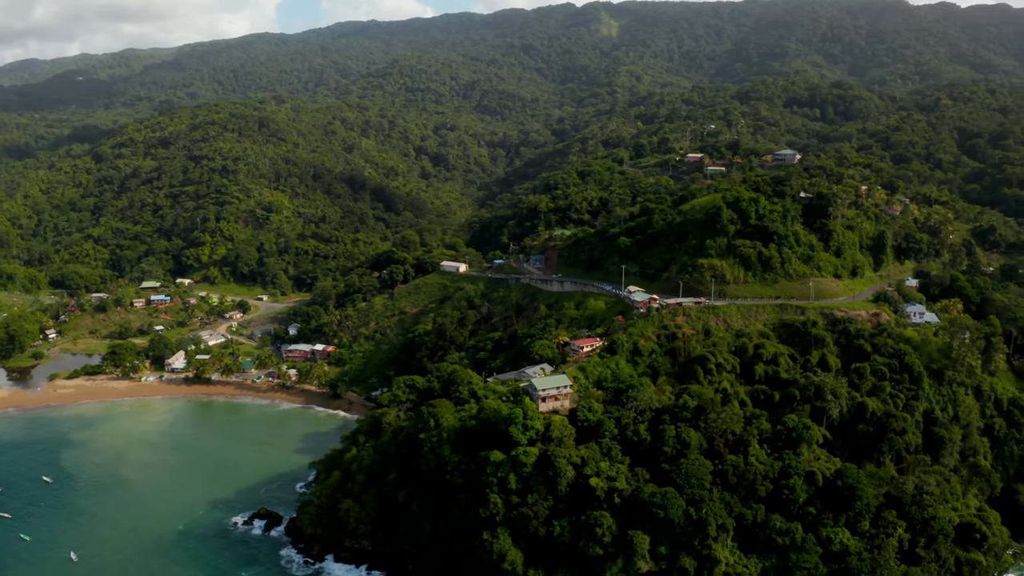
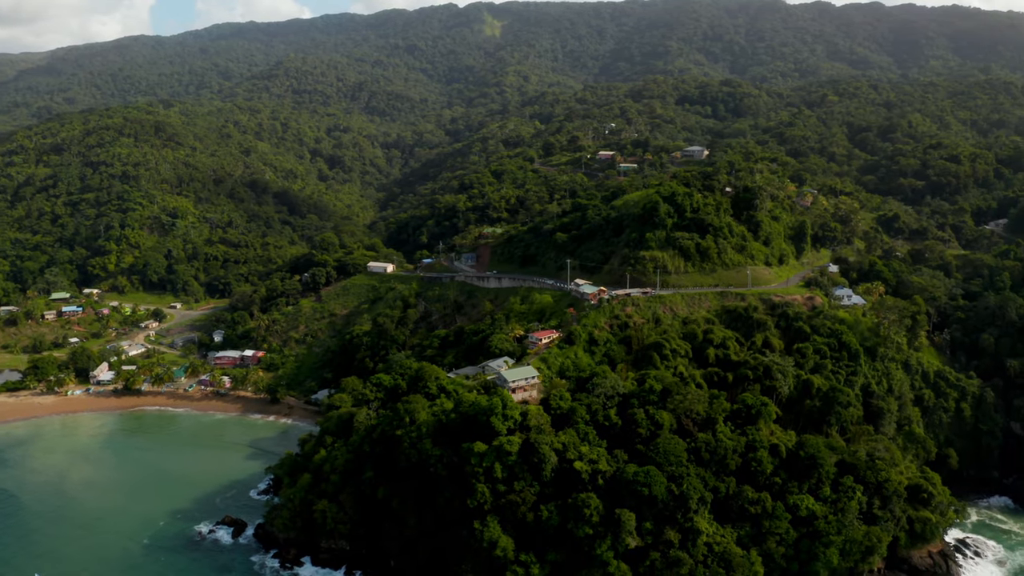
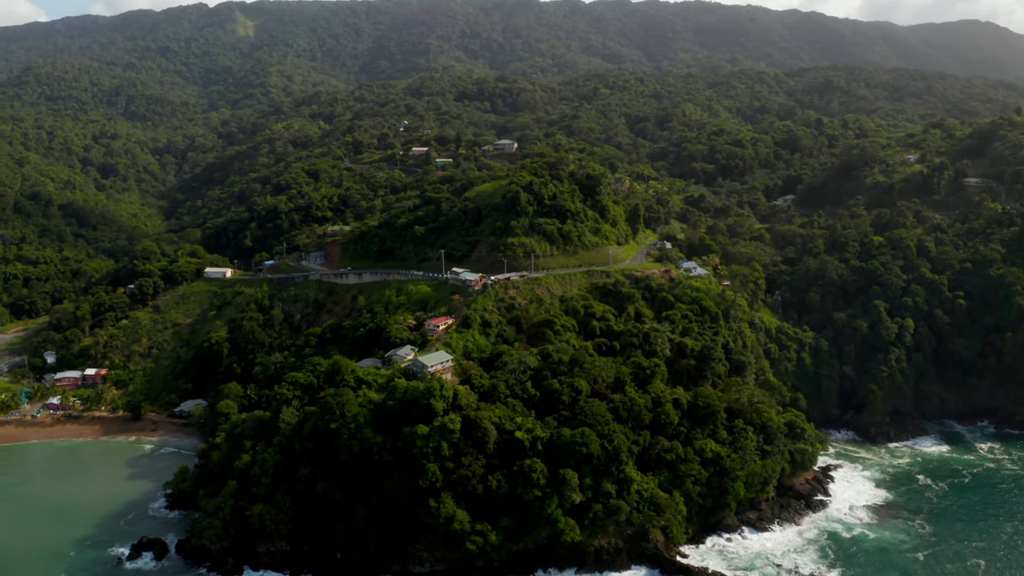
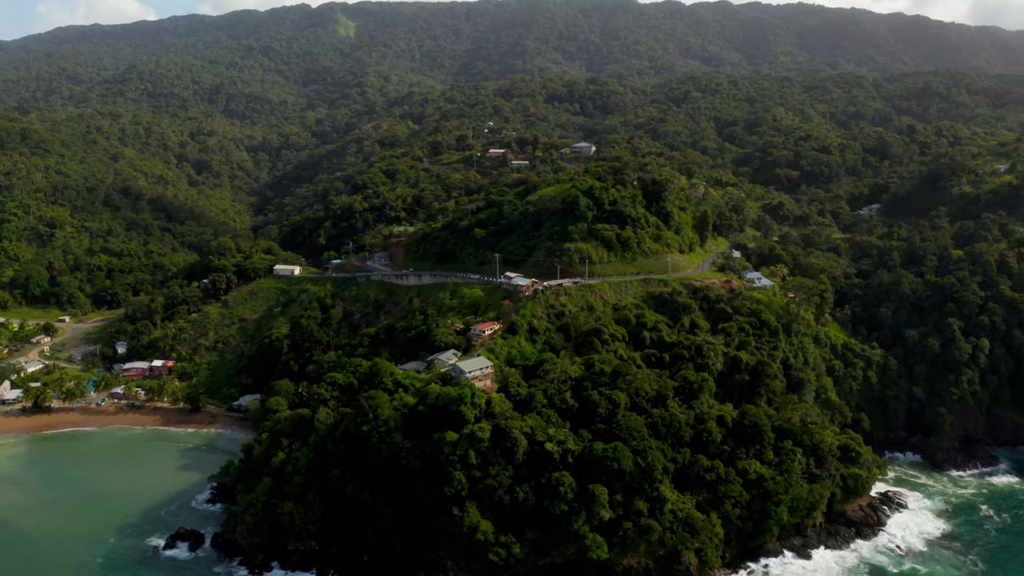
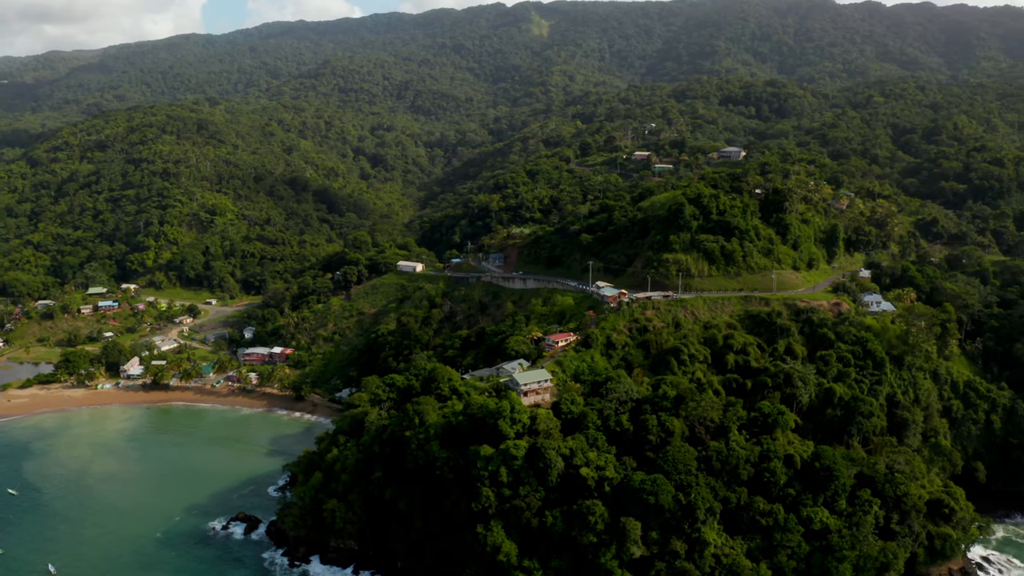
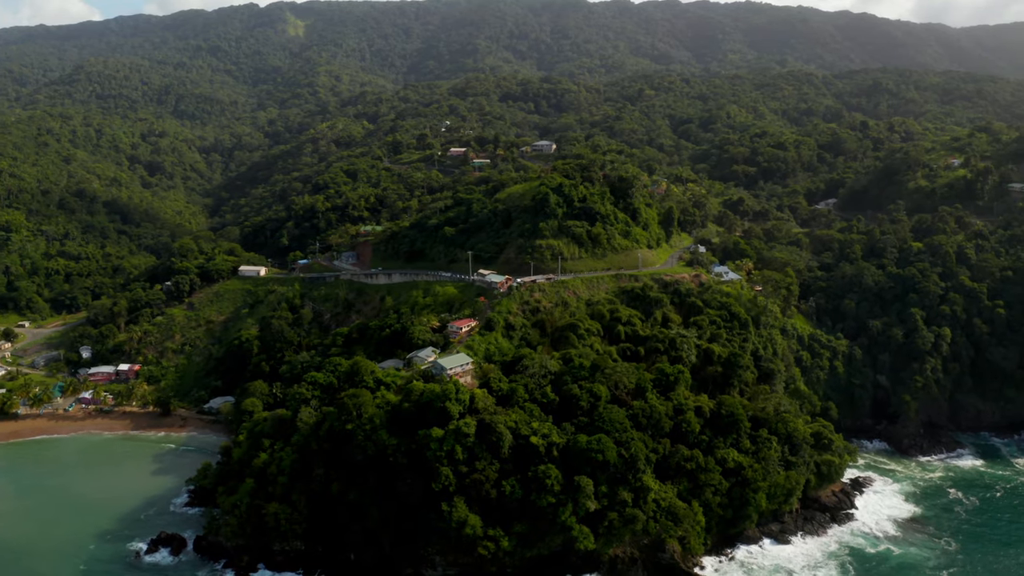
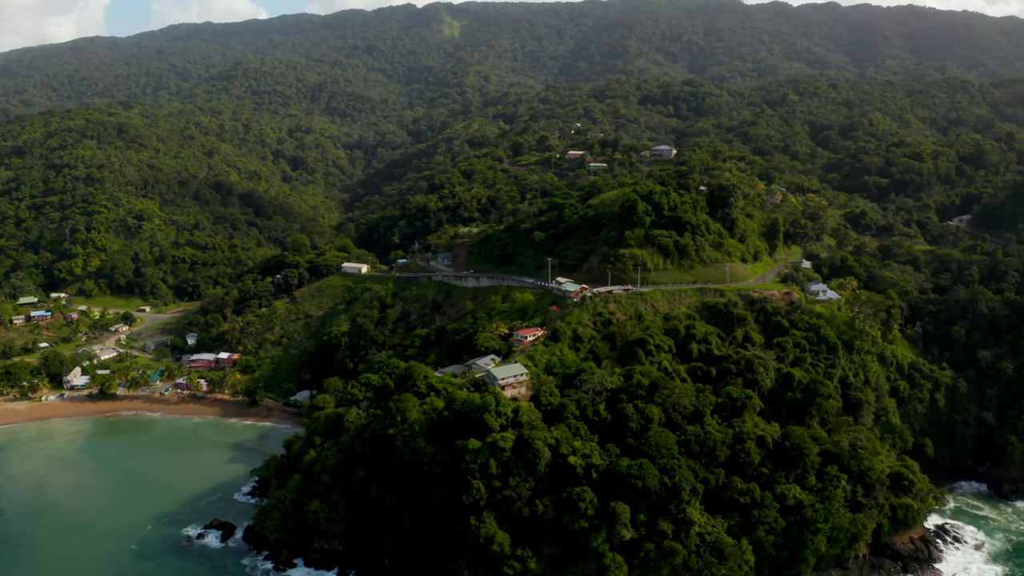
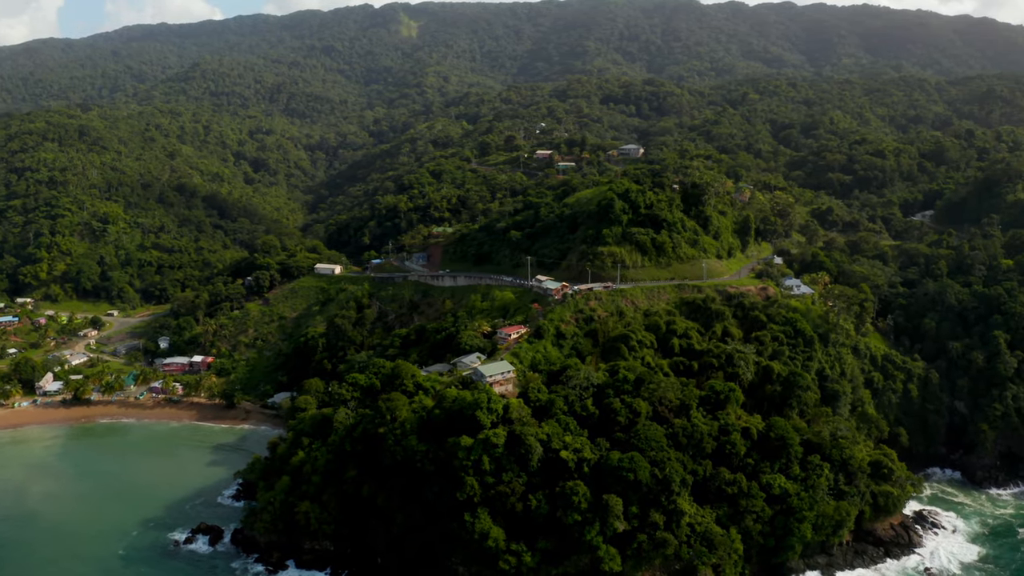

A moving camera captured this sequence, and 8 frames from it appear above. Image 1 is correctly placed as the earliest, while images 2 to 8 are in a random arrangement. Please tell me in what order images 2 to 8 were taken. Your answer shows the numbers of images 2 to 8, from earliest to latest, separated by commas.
5, 2, 7, 8, 4, 6, 3
